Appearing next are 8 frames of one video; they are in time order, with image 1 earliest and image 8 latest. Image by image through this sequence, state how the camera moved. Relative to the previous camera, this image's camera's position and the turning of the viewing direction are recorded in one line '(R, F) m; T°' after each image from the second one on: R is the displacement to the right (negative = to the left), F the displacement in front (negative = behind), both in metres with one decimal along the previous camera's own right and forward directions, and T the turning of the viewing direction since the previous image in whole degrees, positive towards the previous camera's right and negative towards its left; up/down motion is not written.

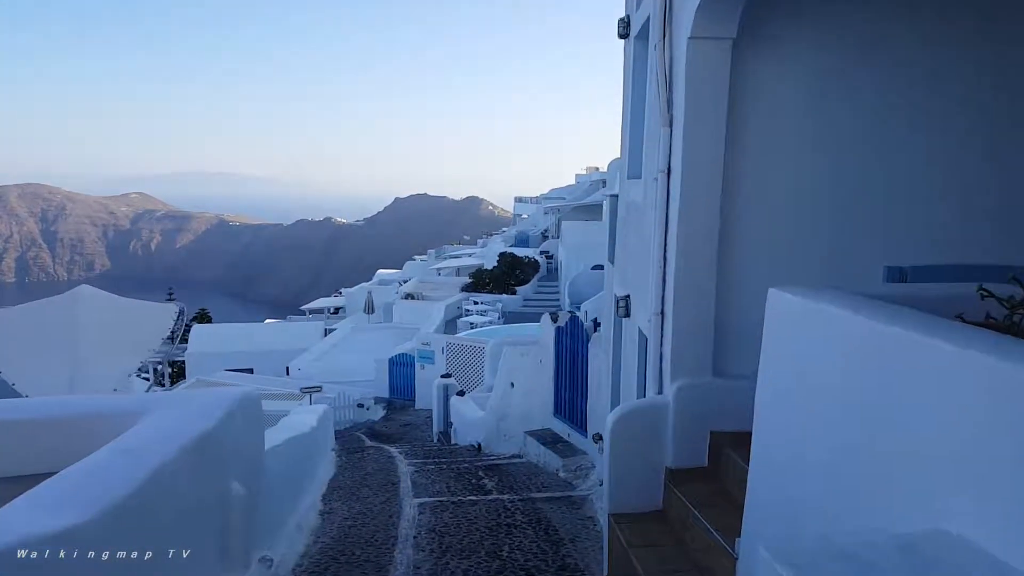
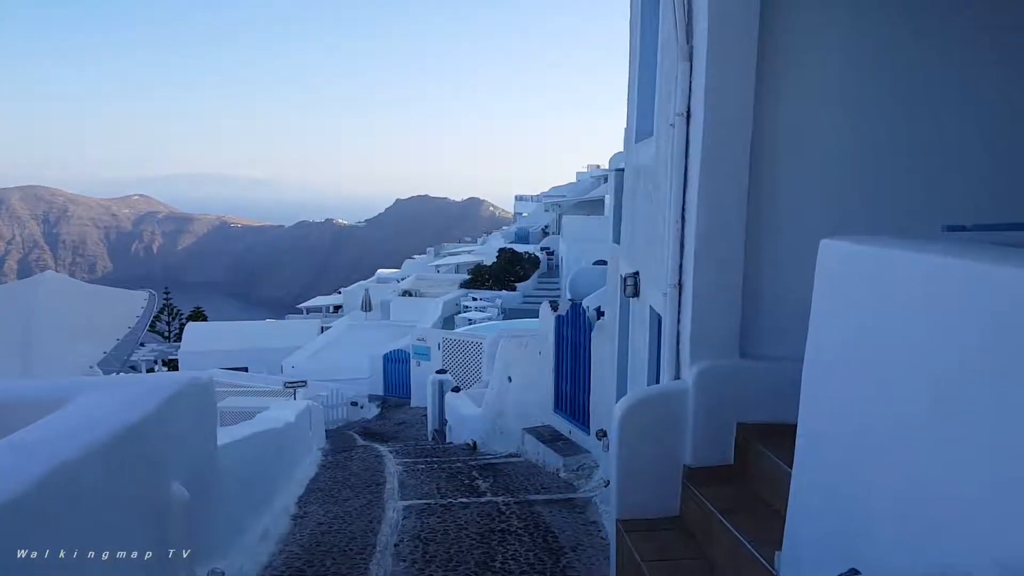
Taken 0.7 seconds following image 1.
(0.0, +0.7) m; 0°
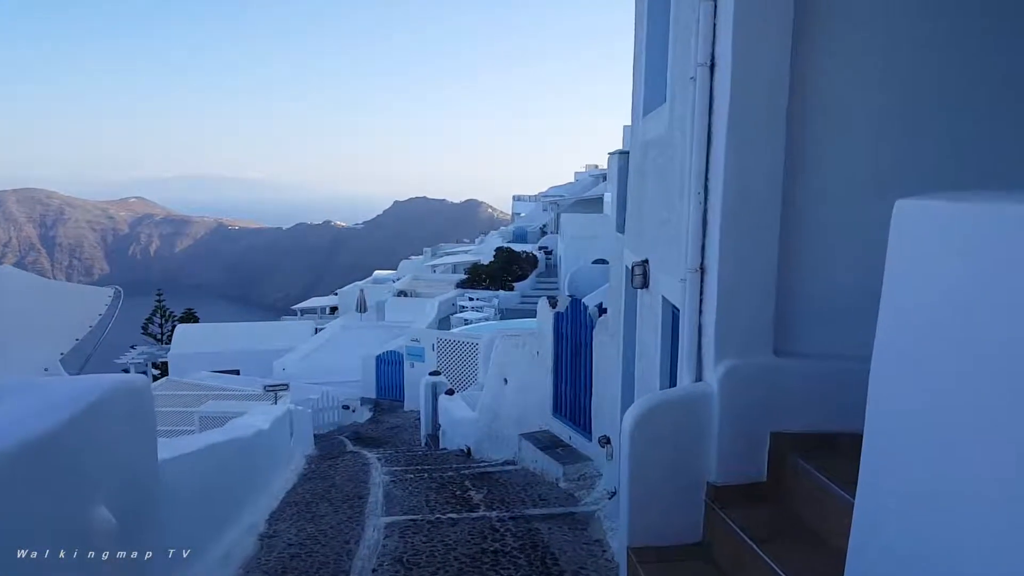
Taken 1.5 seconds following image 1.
(0.0, +0.6) m; 0°
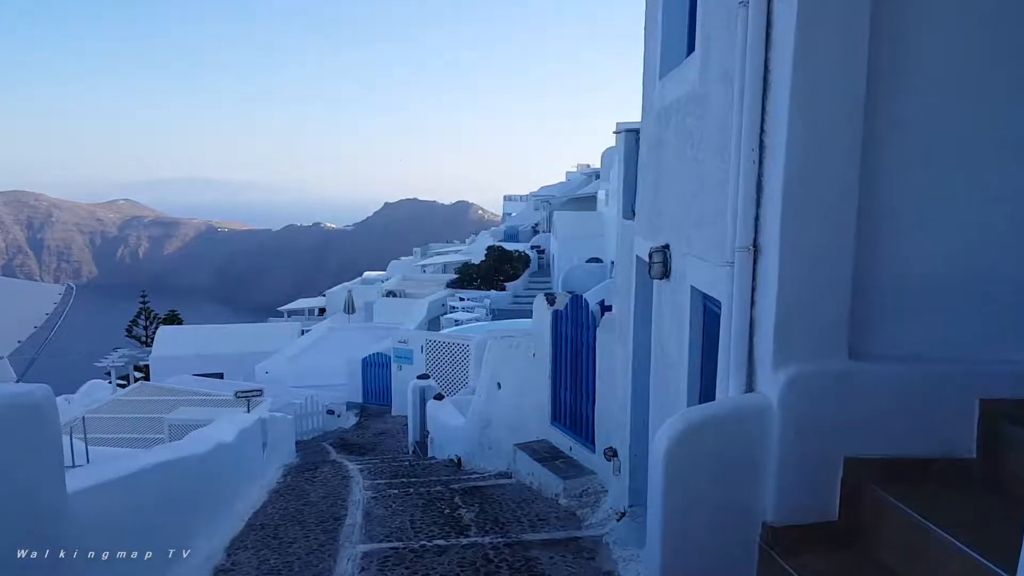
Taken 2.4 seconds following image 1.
(0.0, +0.7) m; +1°
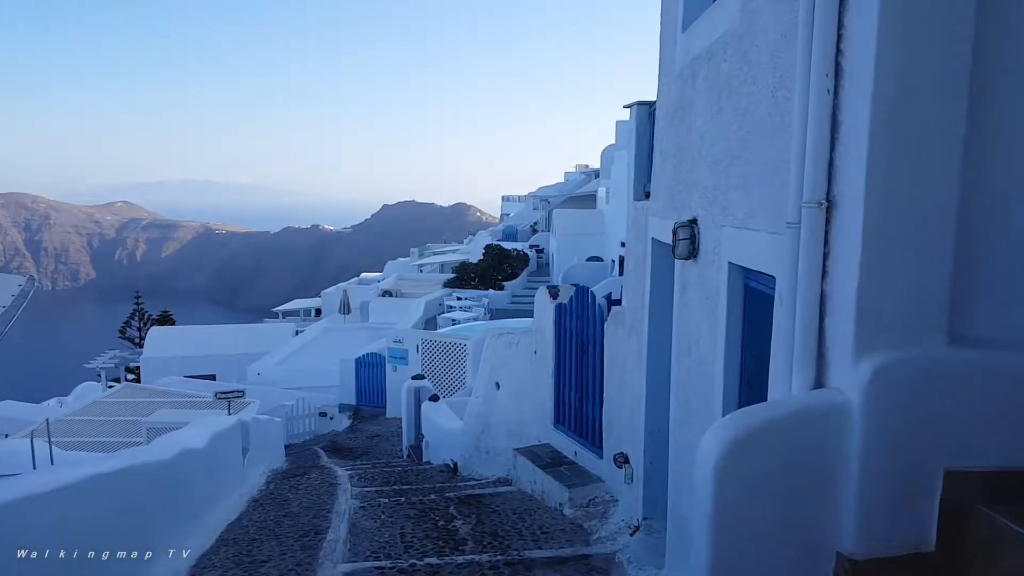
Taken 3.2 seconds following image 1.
(0.0, +0.5) m; 0°
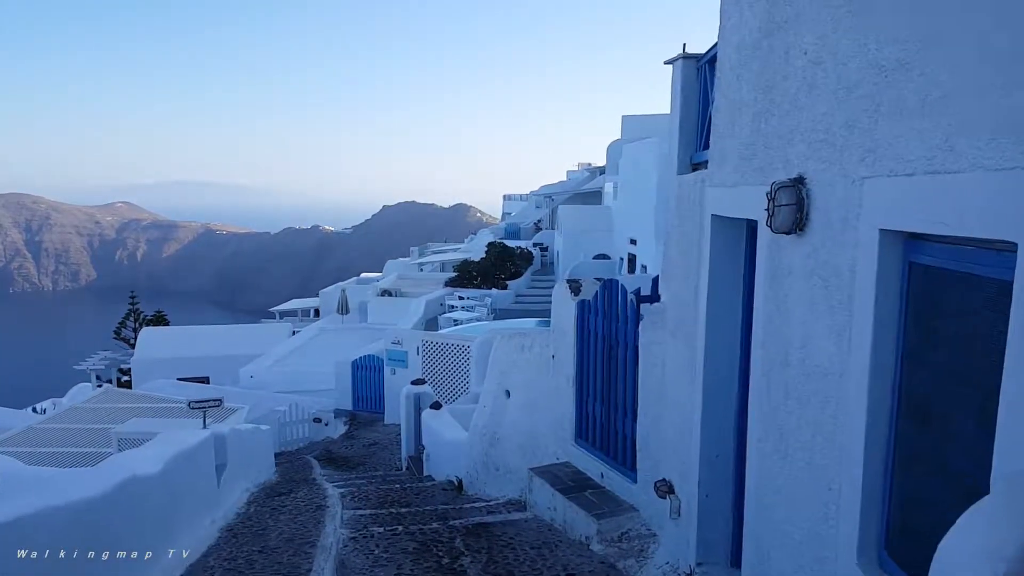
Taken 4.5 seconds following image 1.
(-0.1, +0.9) m; 0°
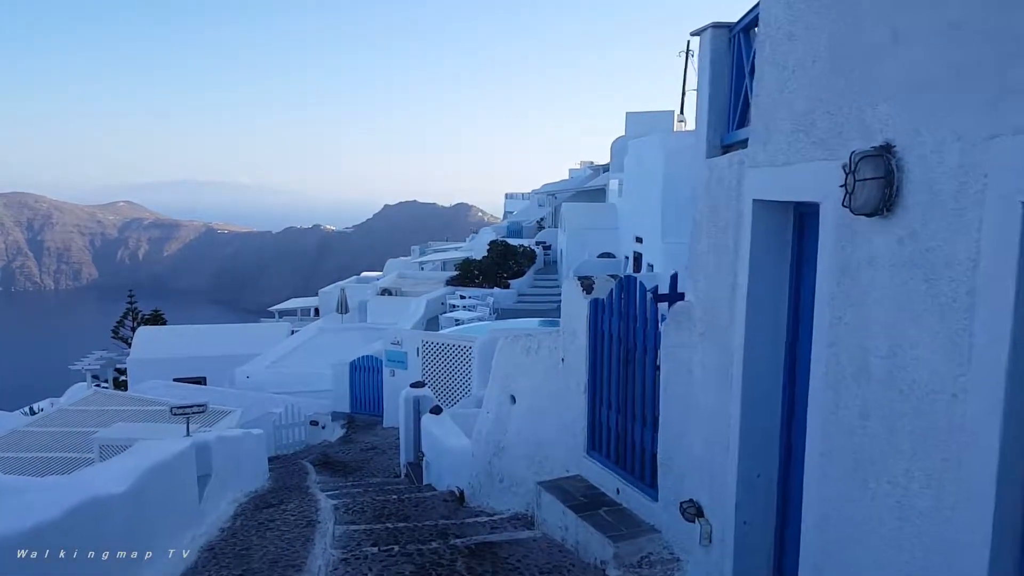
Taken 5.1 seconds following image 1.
(0.0, +0.5) m; 0°
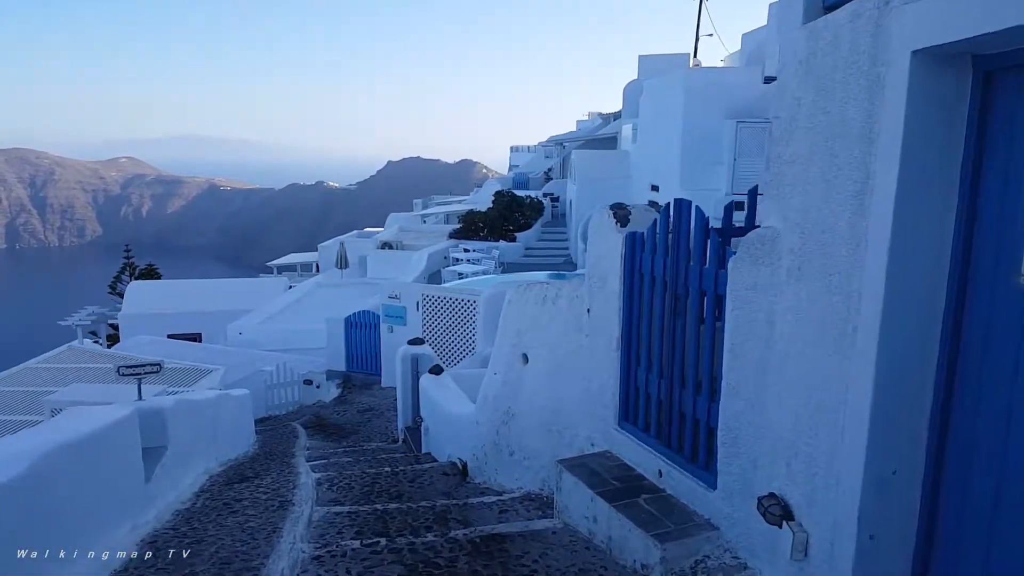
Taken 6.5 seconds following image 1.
(-0.1, +1.1) m; 0°
